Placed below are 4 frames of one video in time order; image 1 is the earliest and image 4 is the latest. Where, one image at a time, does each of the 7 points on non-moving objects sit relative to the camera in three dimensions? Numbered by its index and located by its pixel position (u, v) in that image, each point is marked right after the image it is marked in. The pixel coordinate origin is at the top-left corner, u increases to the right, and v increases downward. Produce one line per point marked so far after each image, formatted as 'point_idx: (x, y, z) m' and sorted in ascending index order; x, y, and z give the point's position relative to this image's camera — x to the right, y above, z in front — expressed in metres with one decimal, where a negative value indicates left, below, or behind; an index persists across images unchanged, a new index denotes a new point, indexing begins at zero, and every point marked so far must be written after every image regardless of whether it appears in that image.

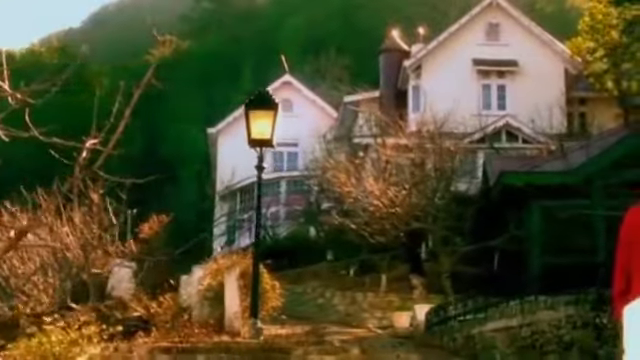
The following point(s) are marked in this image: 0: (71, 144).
0: (-1.5, +0.2, +7.3) m
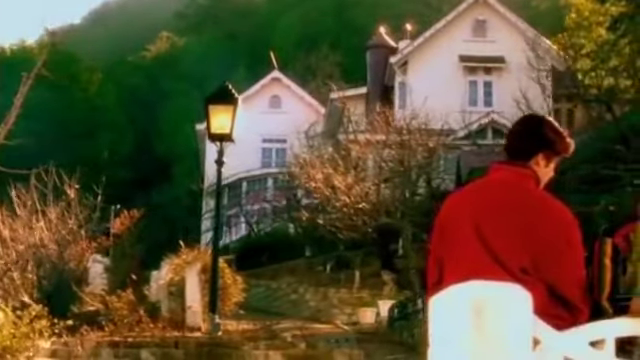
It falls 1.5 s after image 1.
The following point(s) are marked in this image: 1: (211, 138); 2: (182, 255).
0: (-2.1, +0.3, +7.3) m
1: (-1.4, +0.5, +15.5) m
2: (-2.2, -1.2, +19.2) m
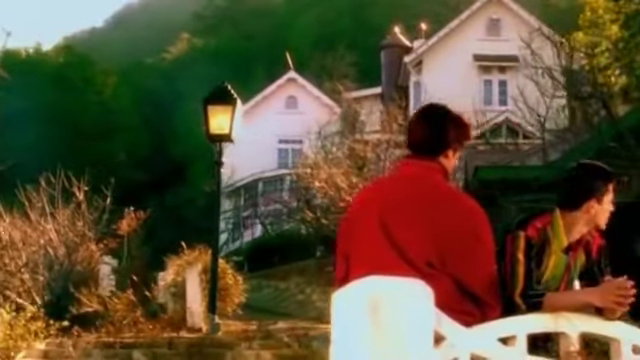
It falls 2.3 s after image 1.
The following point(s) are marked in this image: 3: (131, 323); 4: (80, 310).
0: (-2.4, +0.3, +7.3) m
1: (-1.5, +0.5, +15.5) m
2: (-2.1, -1.2, +19.2) m
3: (-2.5, -1.9, +16.0) m
4: (-3.4, -1.9, +17.6) m
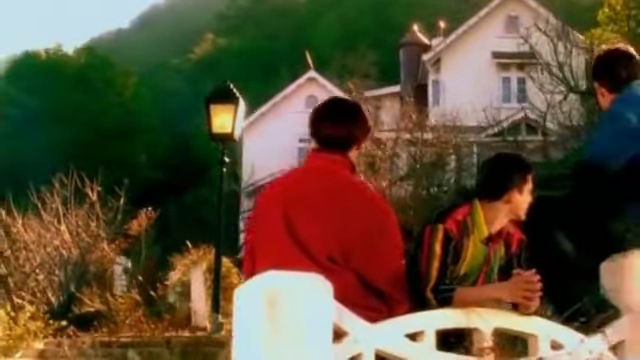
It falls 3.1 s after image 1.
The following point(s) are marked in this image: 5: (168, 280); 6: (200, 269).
0: (-2.6, +0.3, +7.3) m
1: (-1.5, +0.5, +15.5) m
2: (-2.0, -1.2, +19.2) m
3: (-2.4, -1.9, +16.0) m
4: (-3.3, -1.9, +17.6) m
5: (-2.4, -1.5, +18.8) m
6: (-1.7, -1.3, +17.4) m
